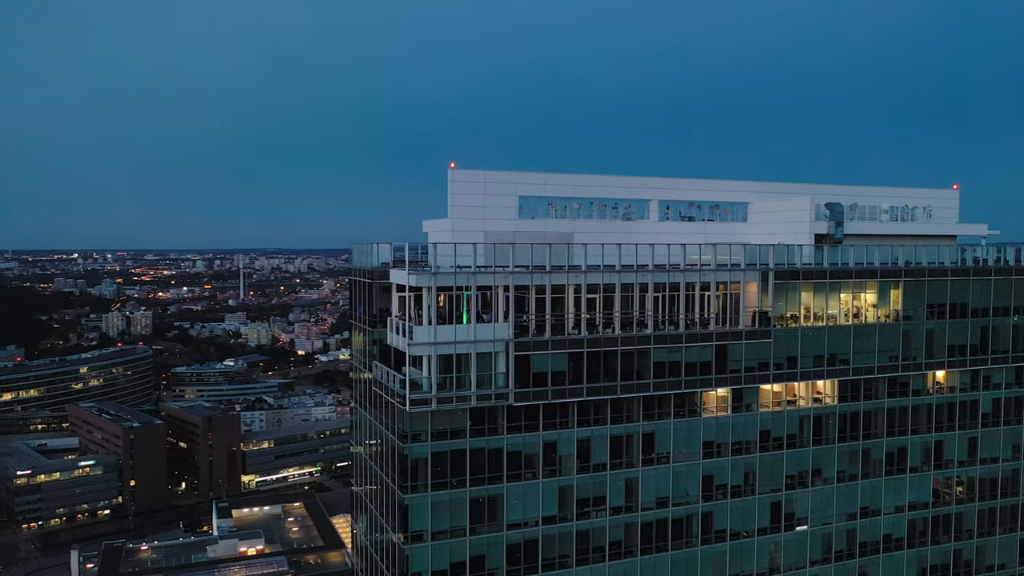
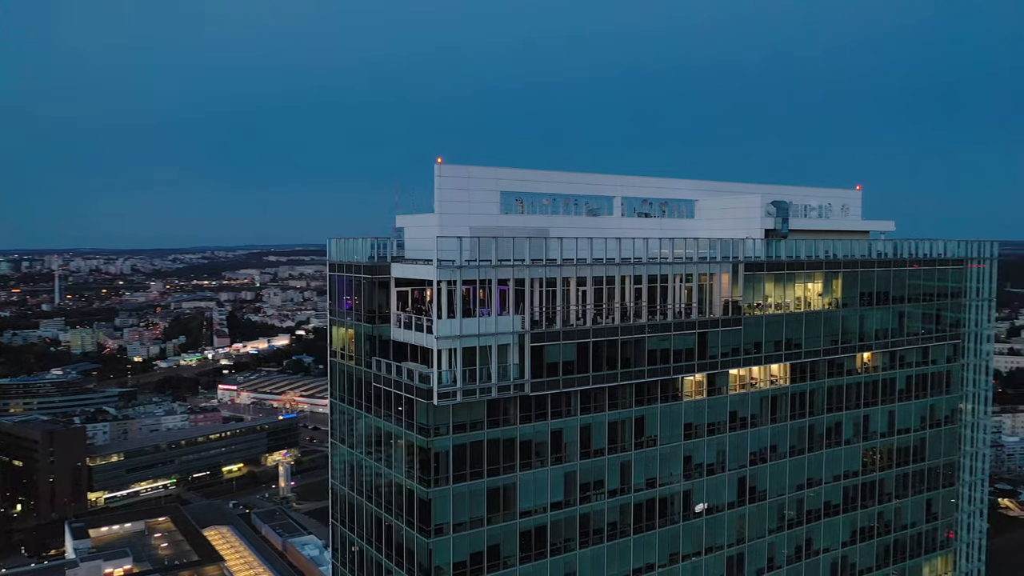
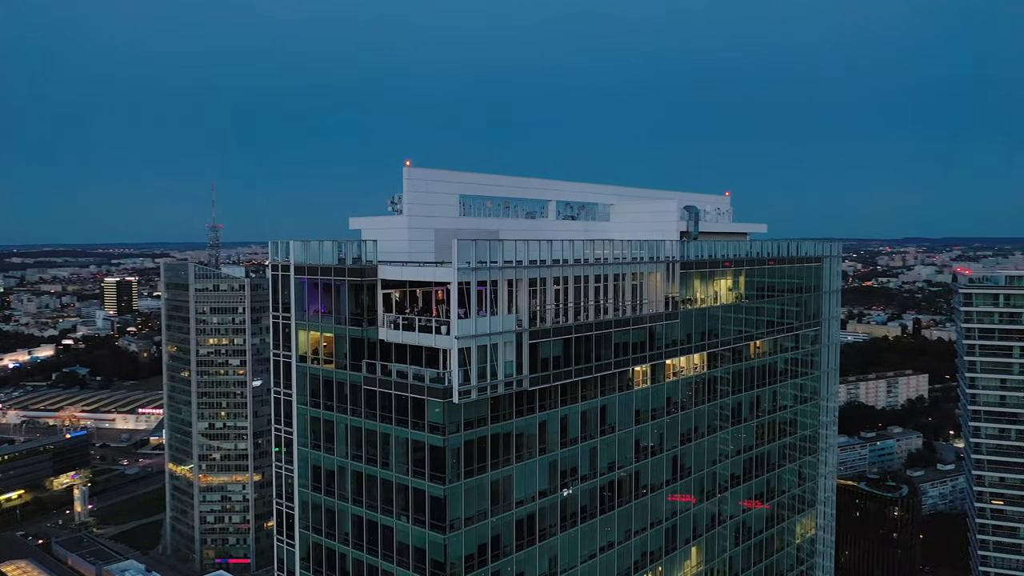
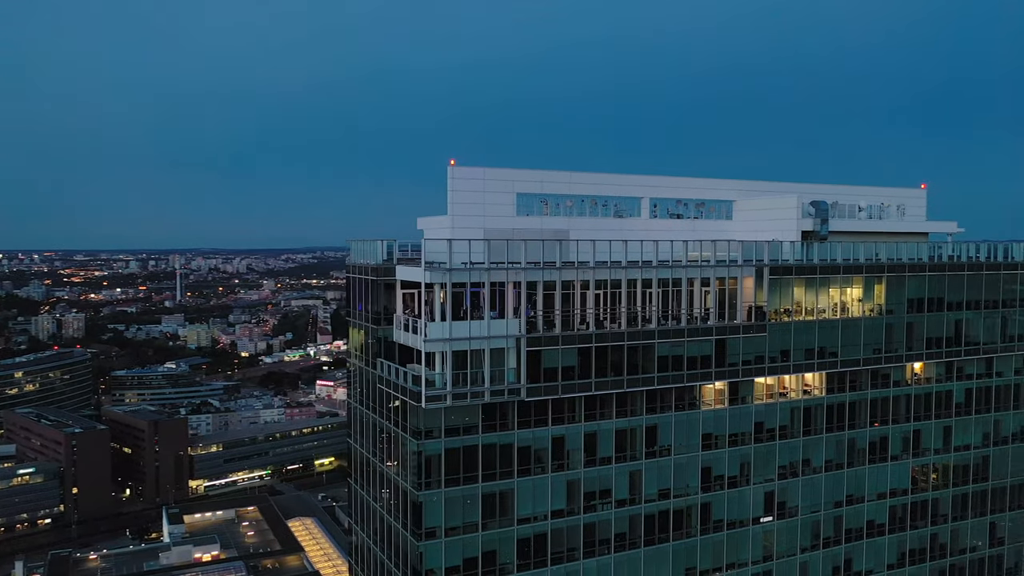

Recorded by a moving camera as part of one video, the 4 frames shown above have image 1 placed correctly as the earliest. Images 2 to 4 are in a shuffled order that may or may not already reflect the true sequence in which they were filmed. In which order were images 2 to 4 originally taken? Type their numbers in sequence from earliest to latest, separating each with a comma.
4, 2, 3
